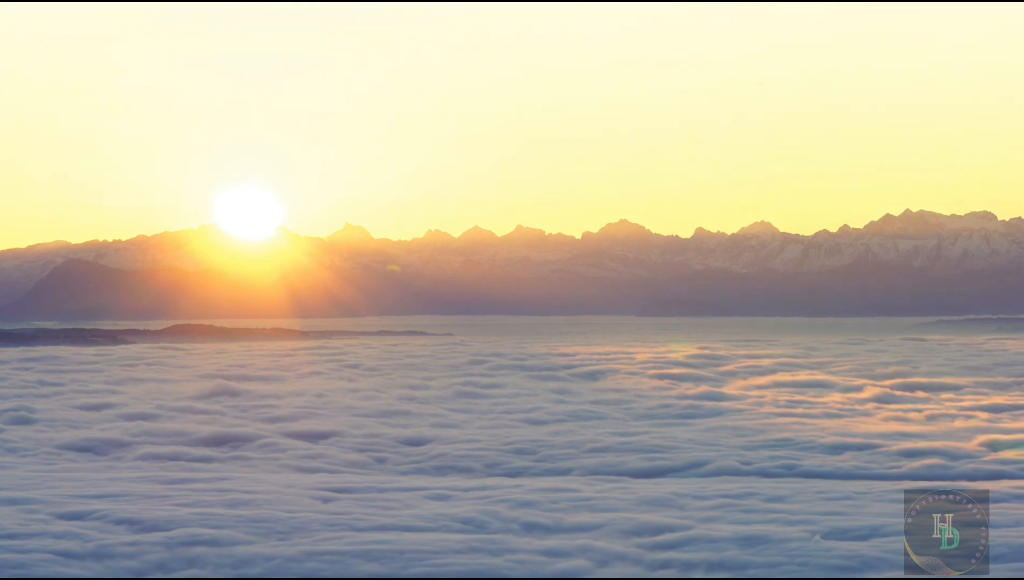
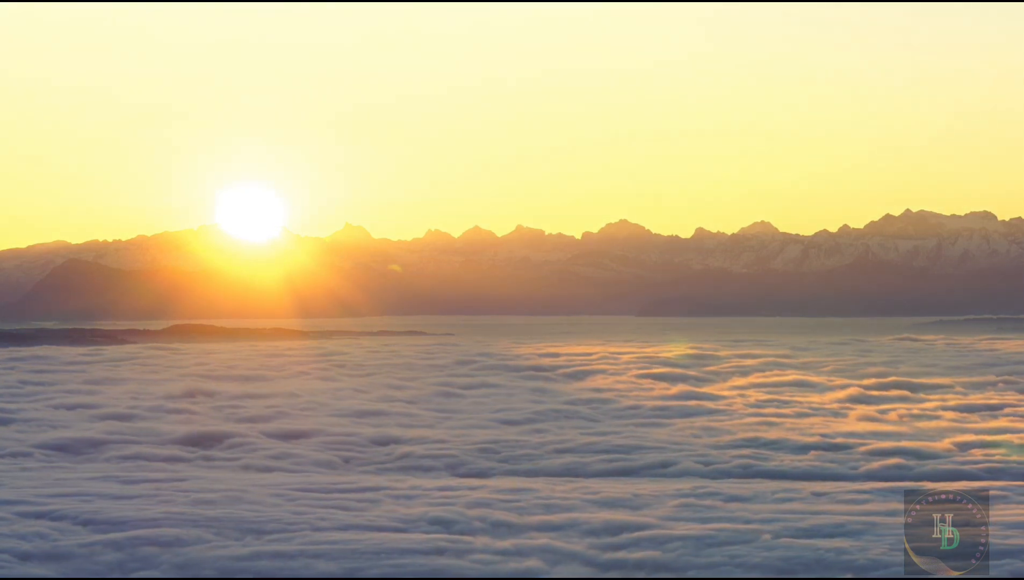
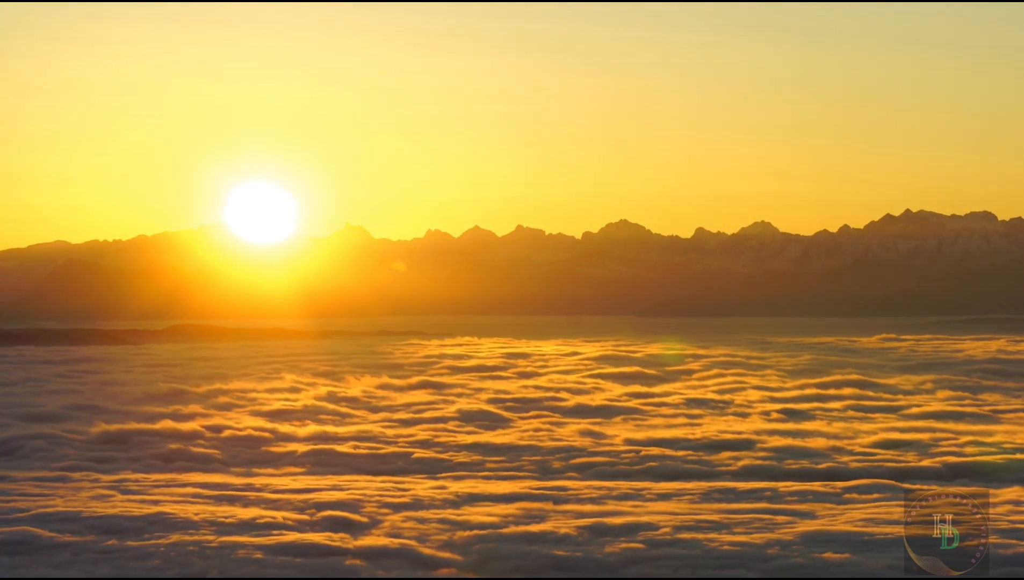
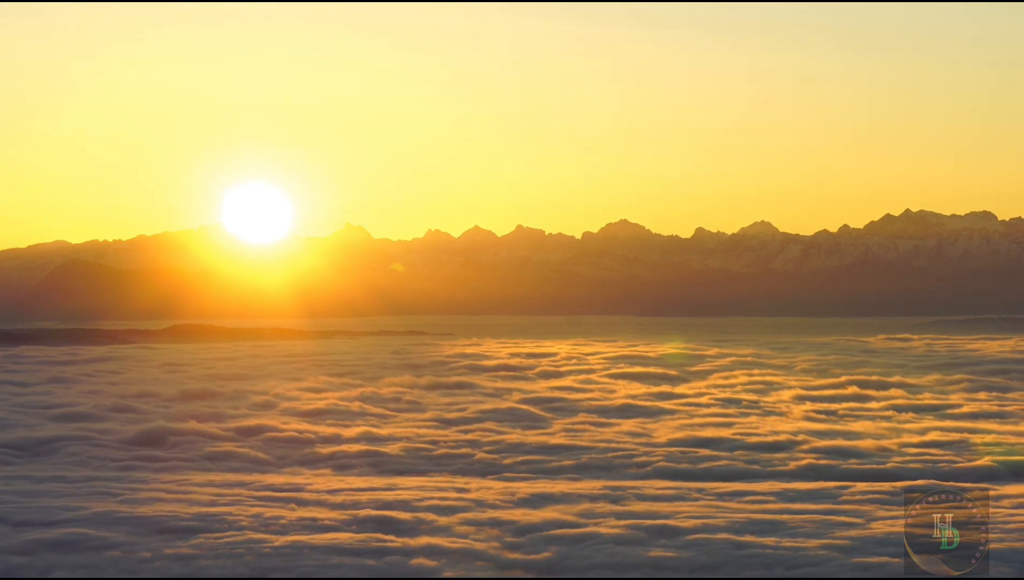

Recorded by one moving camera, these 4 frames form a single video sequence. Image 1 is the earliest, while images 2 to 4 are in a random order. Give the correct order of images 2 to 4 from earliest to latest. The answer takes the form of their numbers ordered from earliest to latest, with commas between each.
2, 4, 3
